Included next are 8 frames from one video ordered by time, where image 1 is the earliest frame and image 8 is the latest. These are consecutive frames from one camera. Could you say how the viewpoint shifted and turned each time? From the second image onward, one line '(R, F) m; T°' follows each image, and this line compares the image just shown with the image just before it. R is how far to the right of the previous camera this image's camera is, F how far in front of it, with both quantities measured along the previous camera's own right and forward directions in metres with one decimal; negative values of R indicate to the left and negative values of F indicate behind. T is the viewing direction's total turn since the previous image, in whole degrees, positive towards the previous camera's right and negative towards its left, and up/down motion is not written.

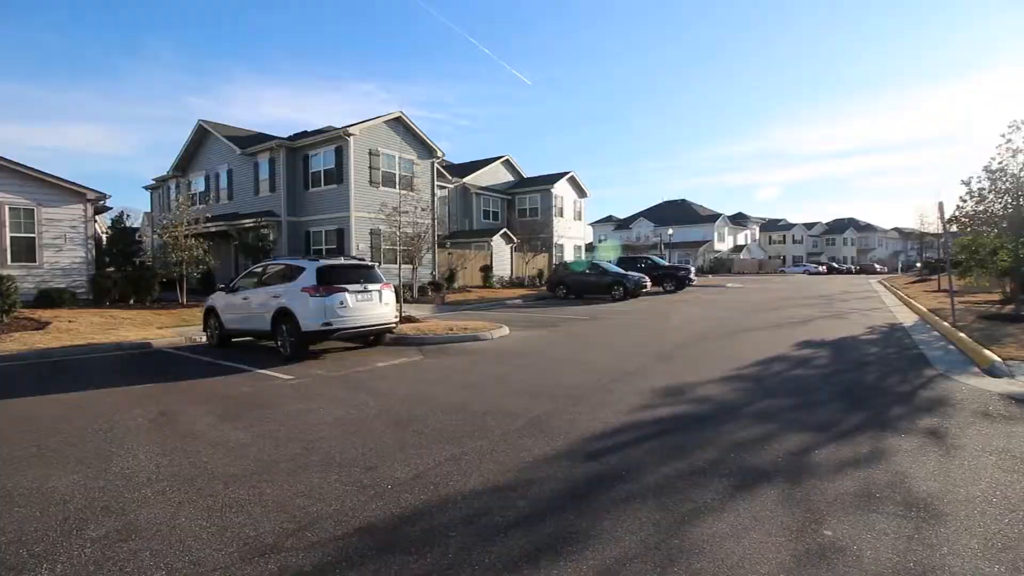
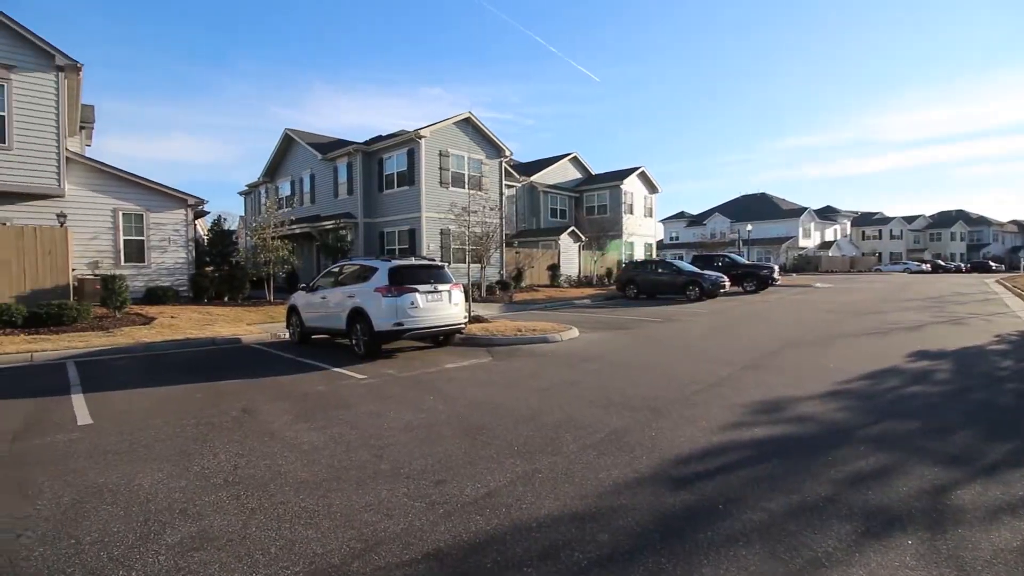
(-0.1, +0.3) m; -8°
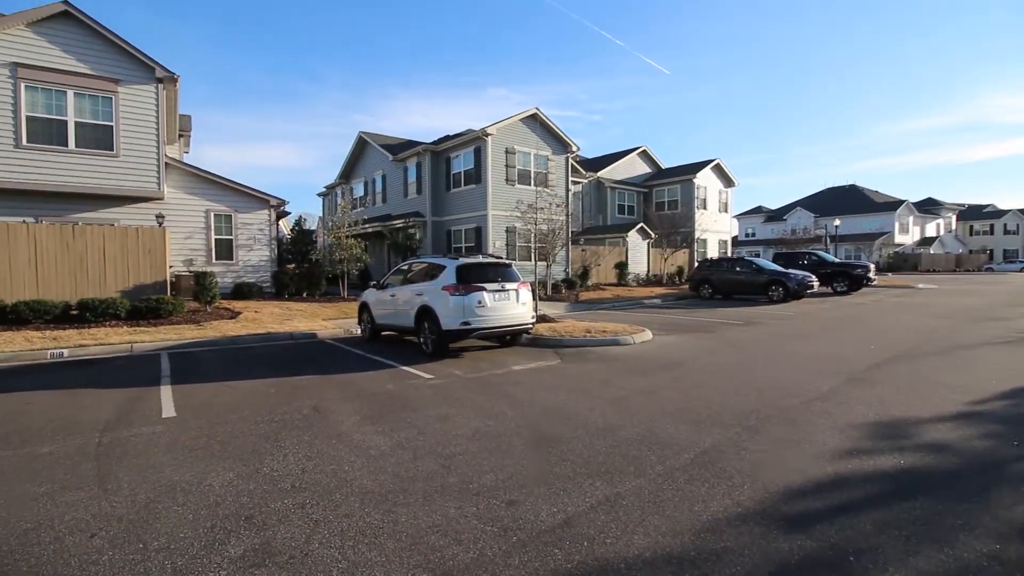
(-0.1, +0.4) m; -7°
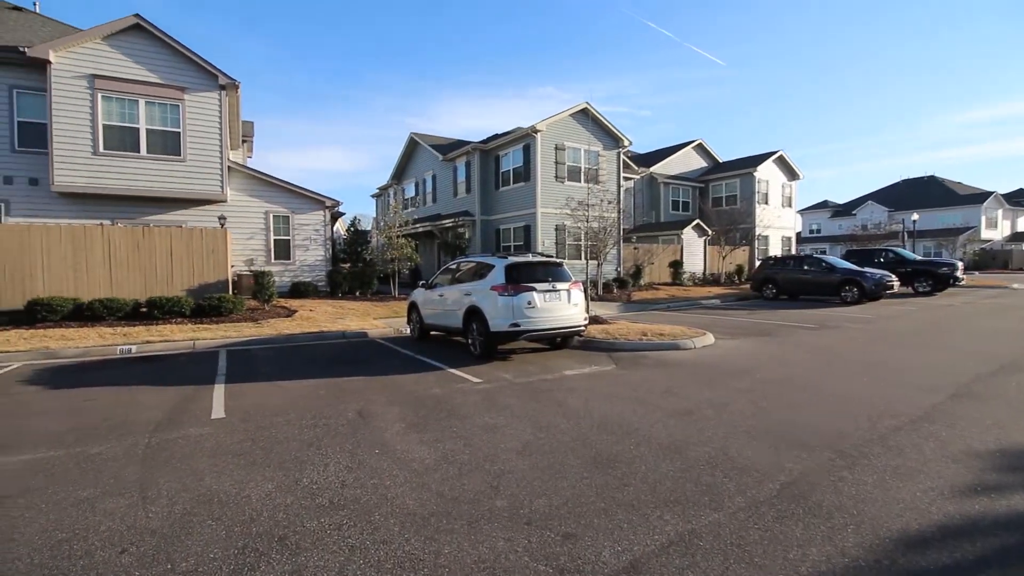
(-0.1, +0.4) m; -6°
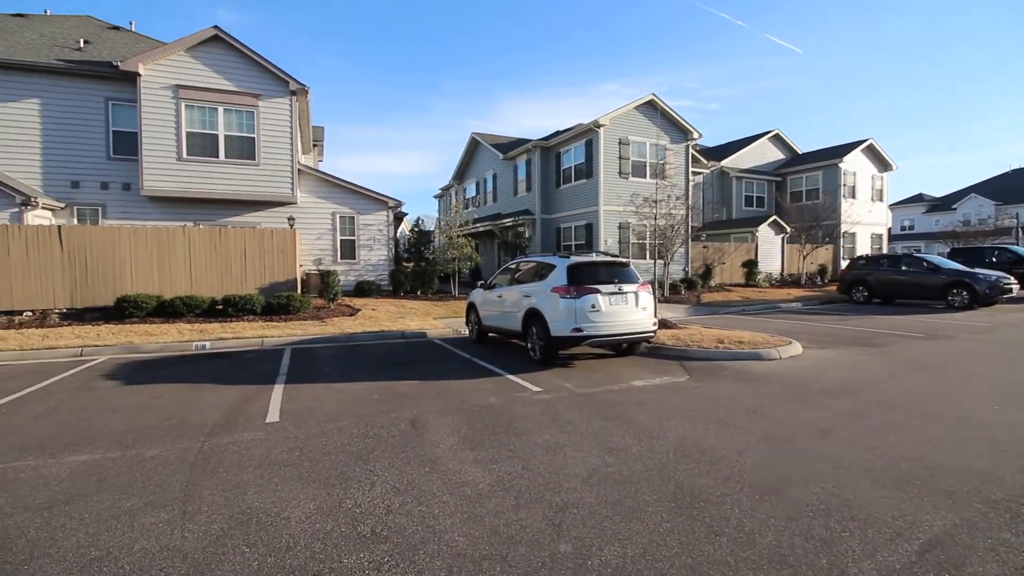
(0.0, +0.5) m; -7°
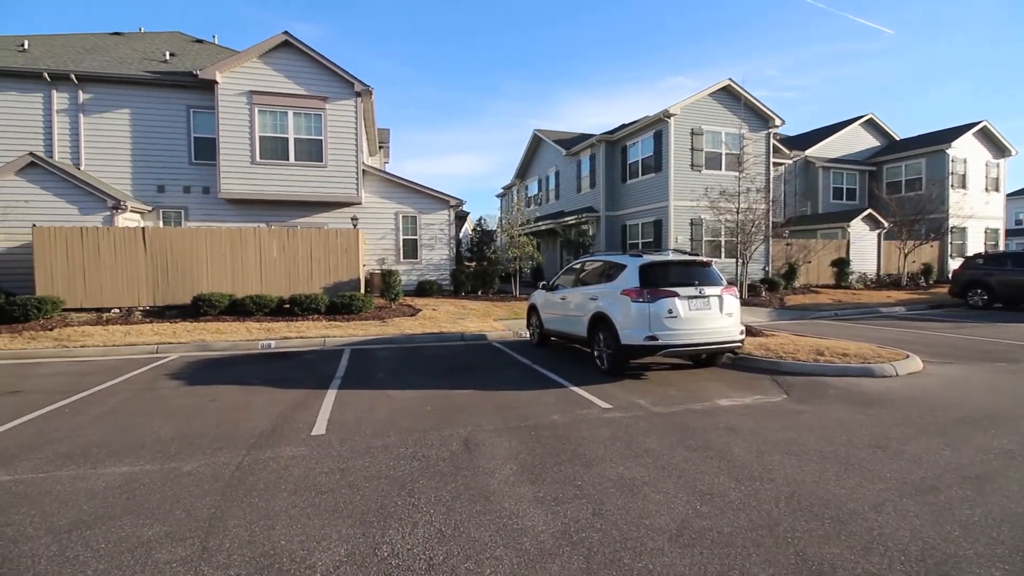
(-0.1, +0.7) m; -7°
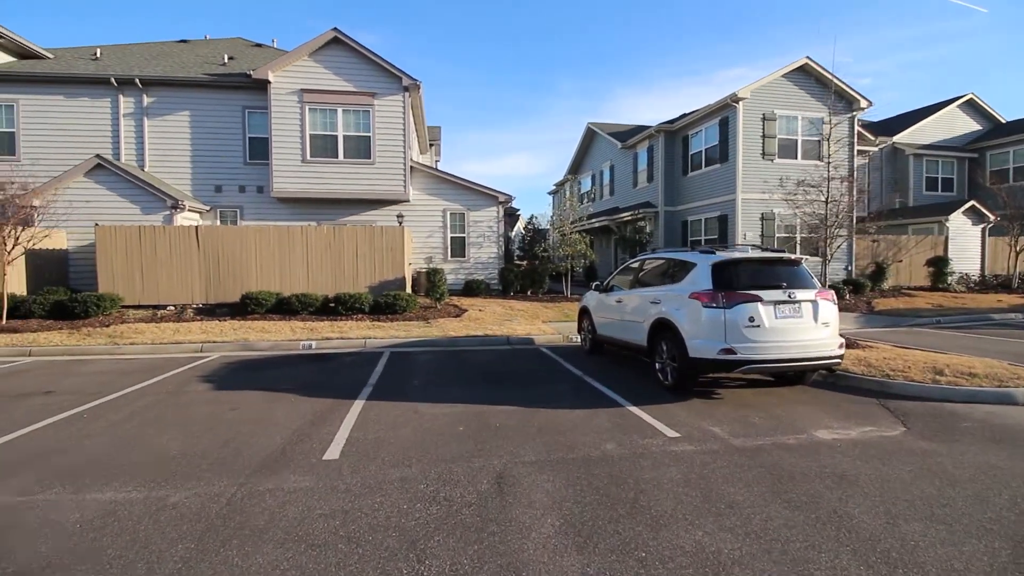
(+0.1, +1.0) m; -6°
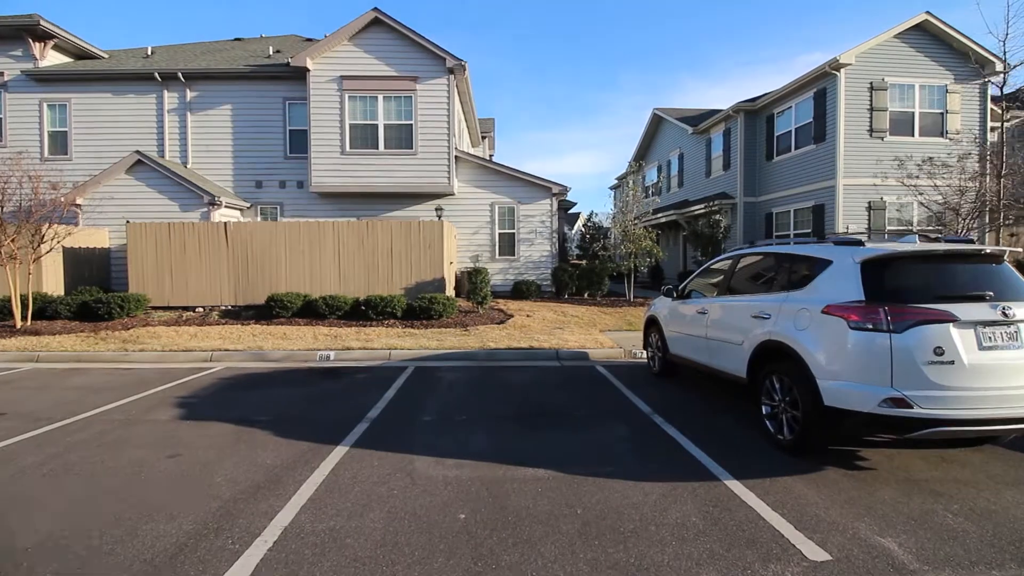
(+0.2, +2.0) m; -7°
